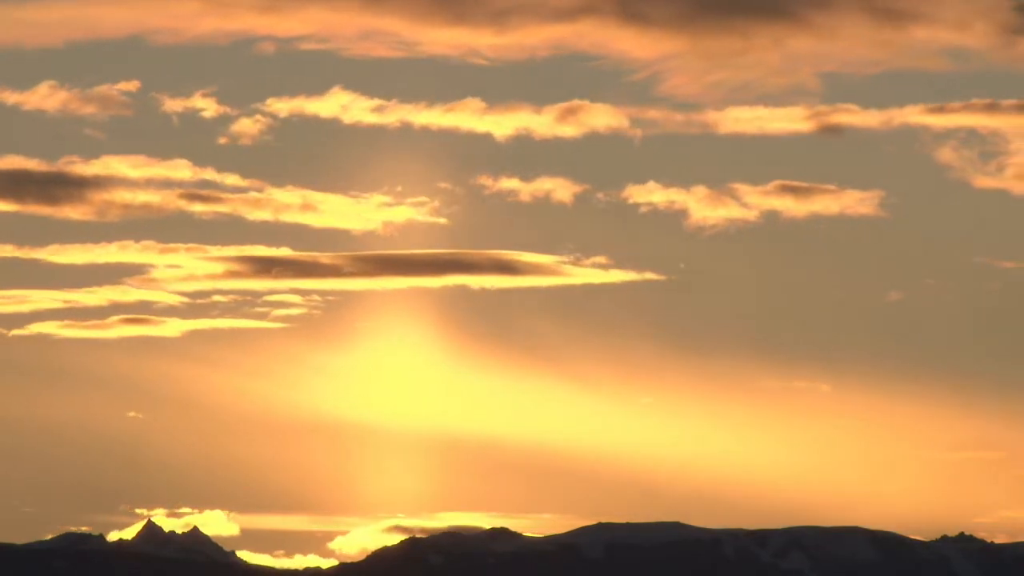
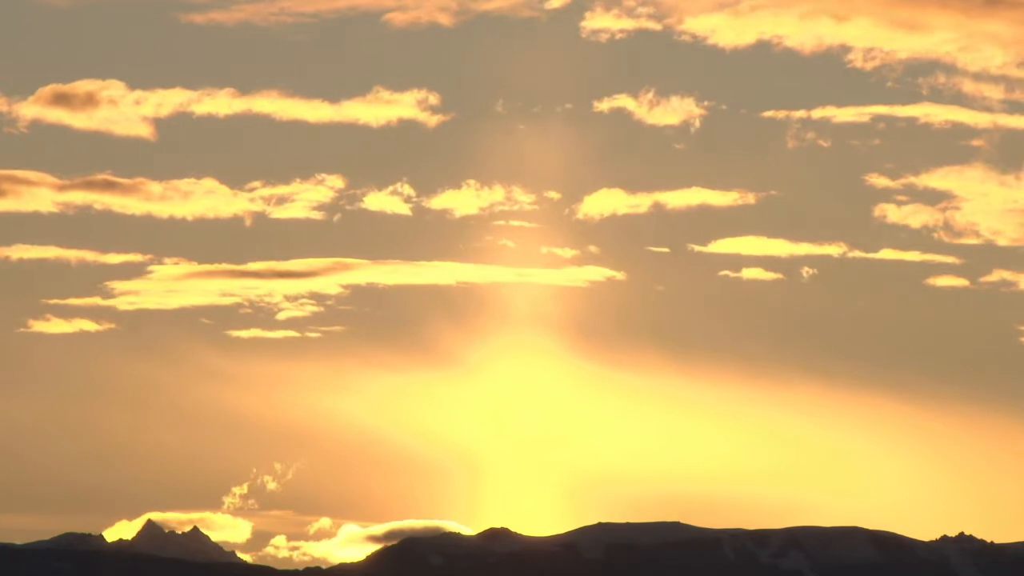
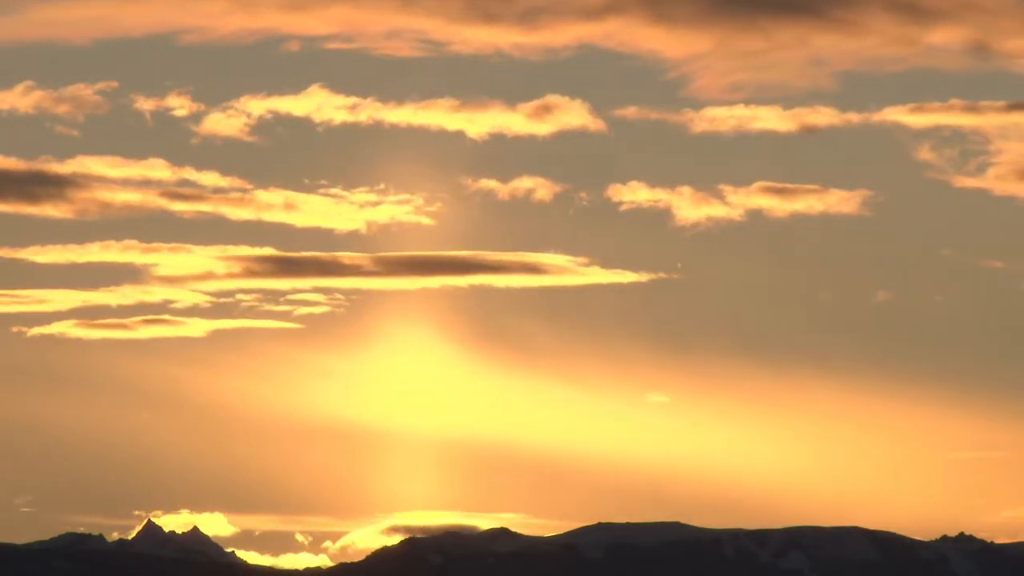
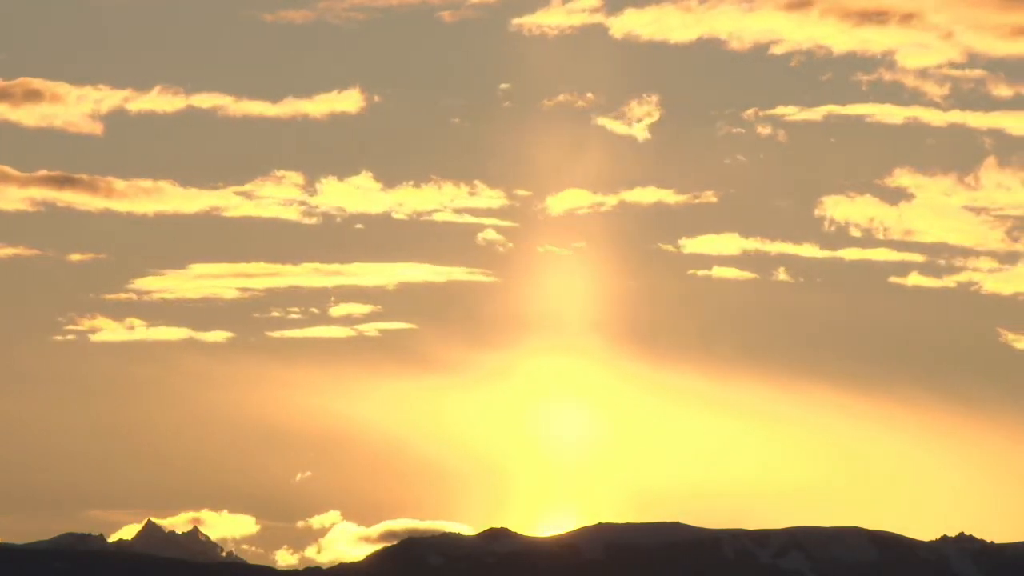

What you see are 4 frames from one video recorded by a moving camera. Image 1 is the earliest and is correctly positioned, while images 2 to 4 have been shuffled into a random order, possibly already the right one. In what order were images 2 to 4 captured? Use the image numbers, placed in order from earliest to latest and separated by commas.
3, 2, 4
